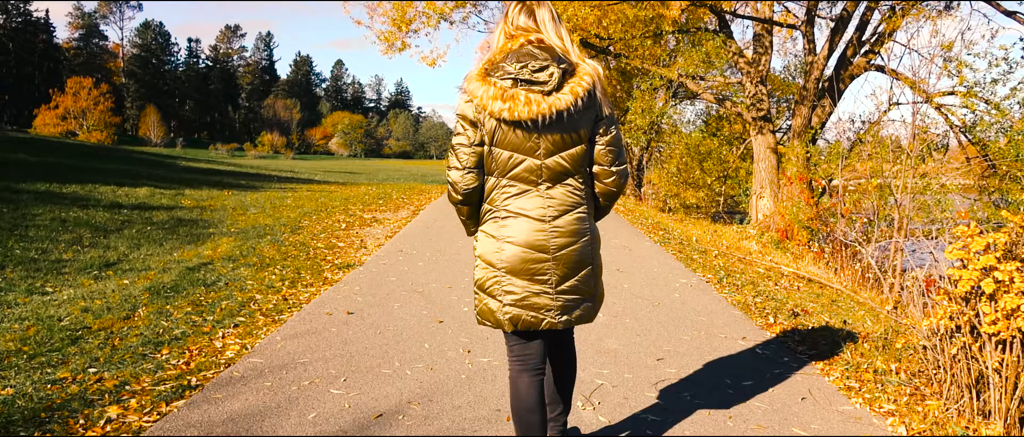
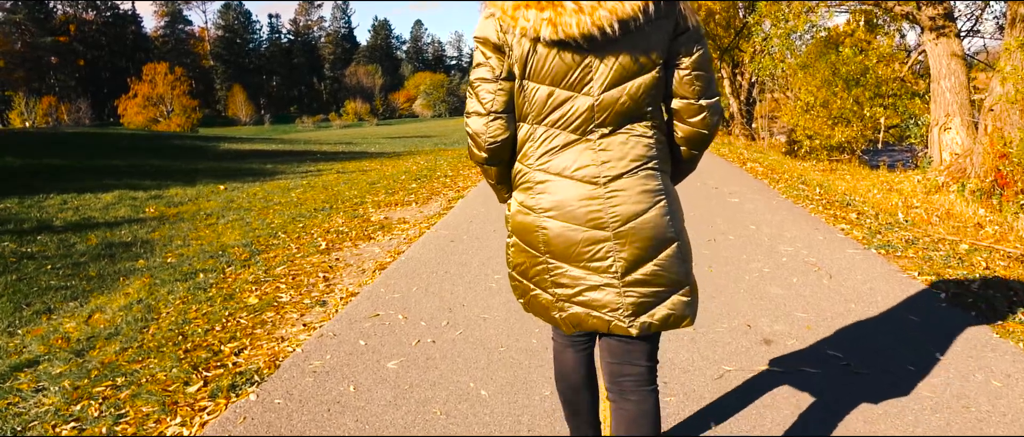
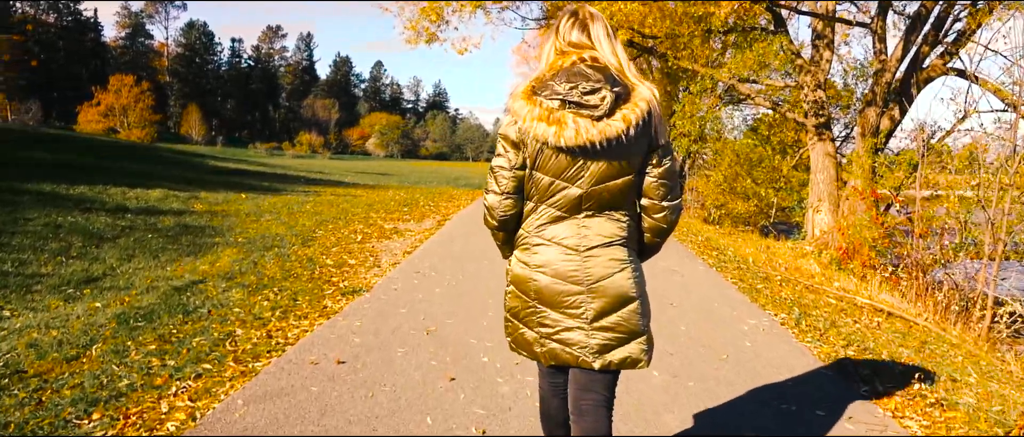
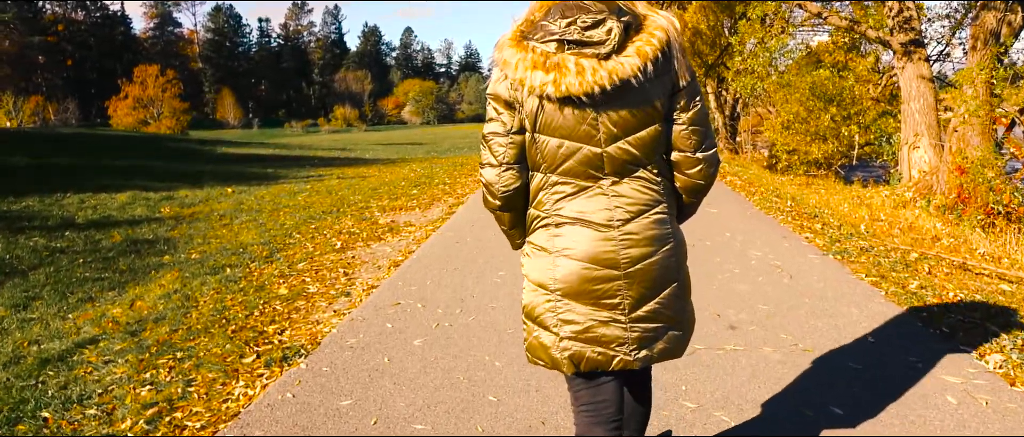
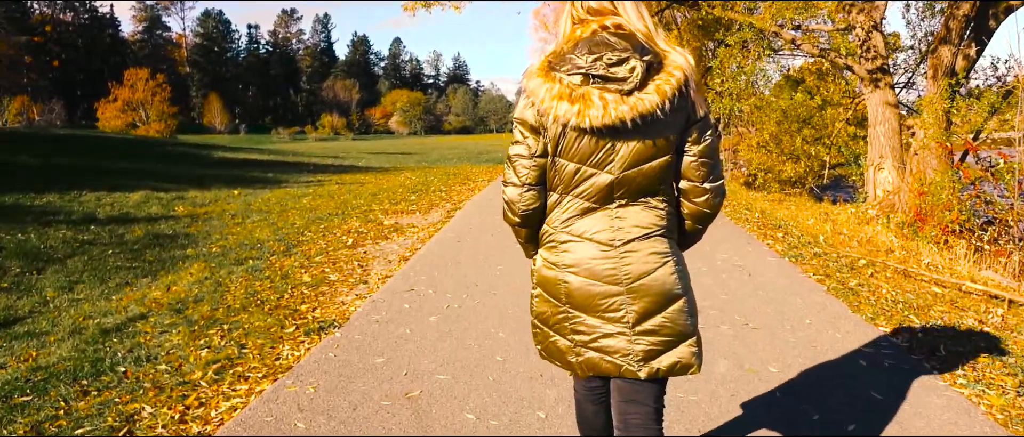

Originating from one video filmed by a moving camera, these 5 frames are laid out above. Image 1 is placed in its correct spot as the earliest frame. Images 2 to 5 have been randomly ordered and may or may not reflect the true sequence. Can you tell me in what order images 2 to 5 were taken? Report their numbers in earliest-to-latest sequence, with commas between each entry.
3, 5, 4, 2
